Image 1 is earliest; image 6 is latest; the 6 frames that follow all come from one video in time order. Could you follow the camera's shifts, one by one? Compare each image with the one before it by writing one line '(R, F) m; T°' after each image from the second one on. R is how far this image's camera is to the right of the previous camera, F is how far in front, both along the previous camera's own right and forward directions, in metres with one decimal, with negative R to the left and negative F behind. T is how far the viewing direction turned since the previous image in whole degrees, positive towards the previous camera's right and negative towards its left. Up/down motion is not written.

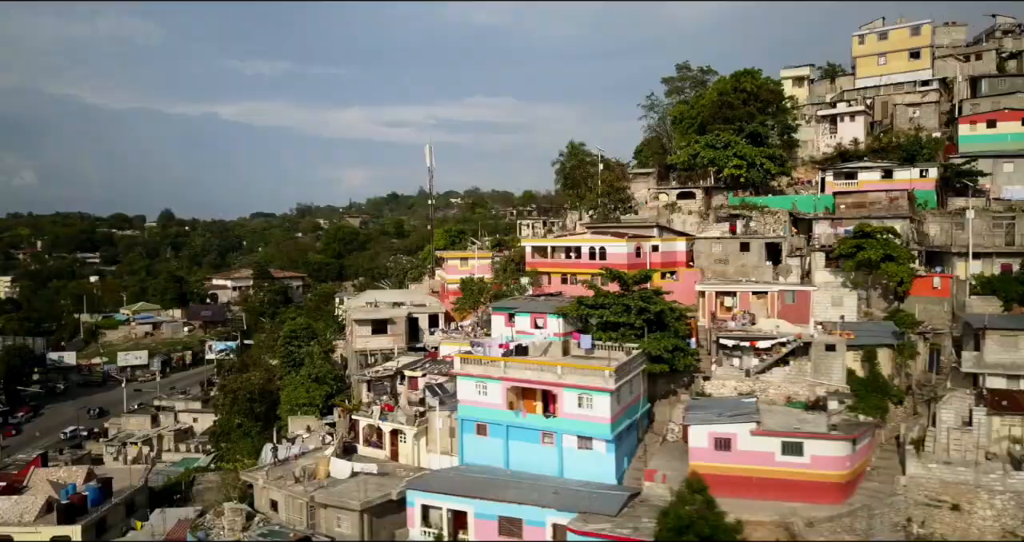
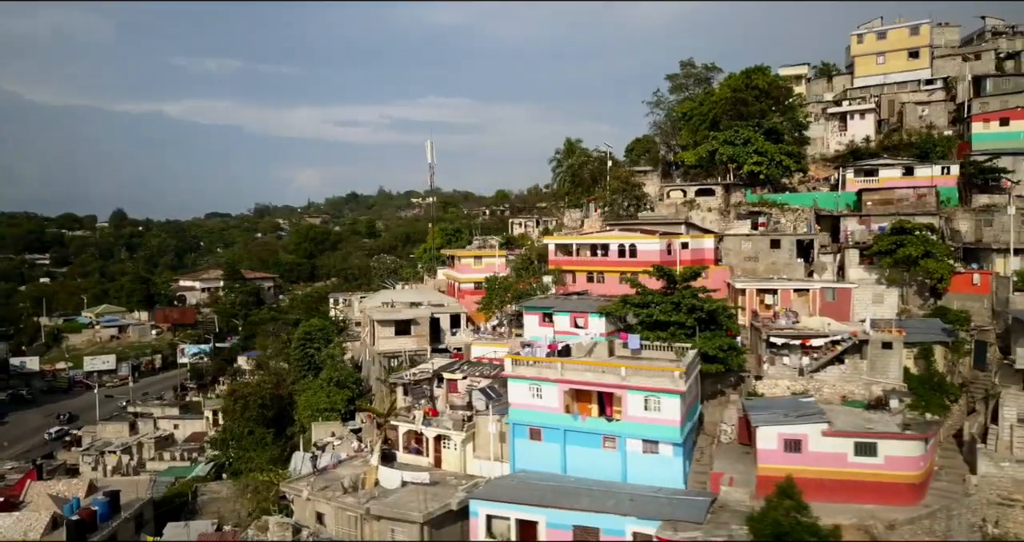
(-2.4, +0.9) m; +3°
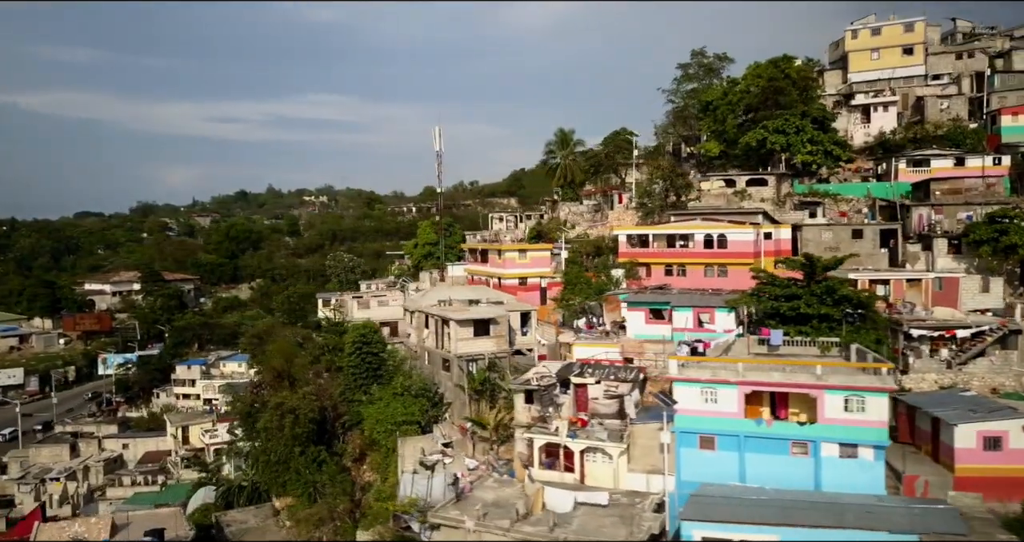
(-6.2, +2.7) m; +8°
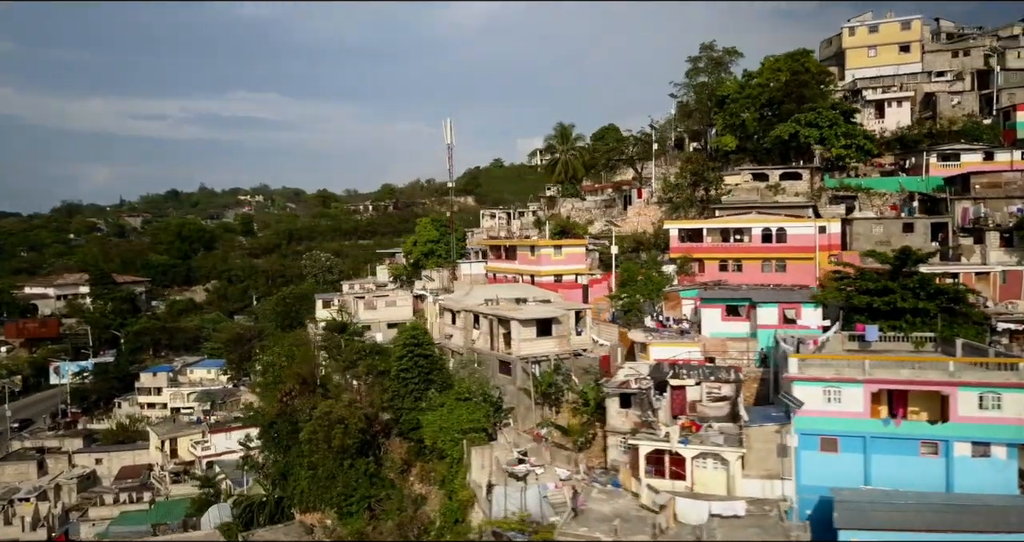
(-3.7, +1.5) m; +5°
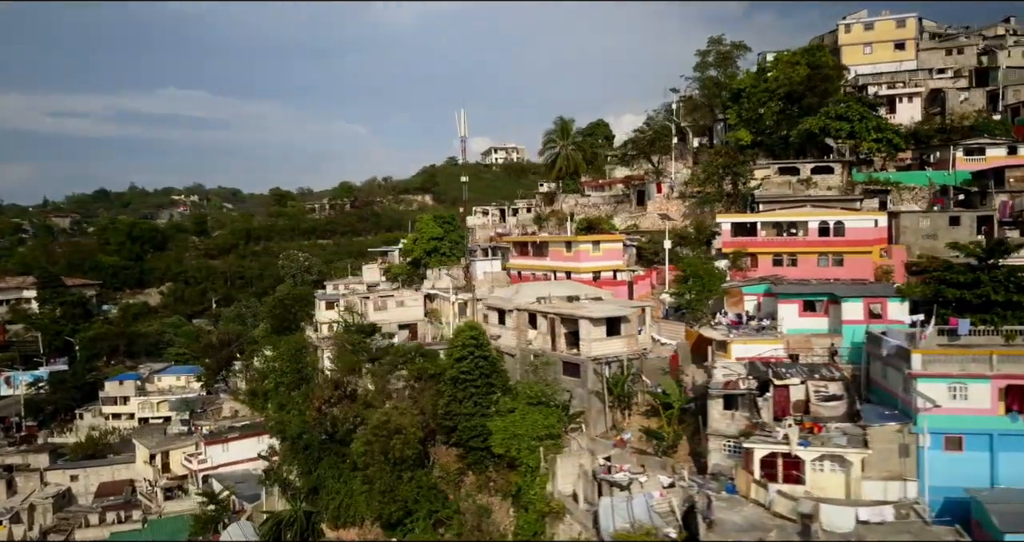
(-3.5, +1.4) m; +5°
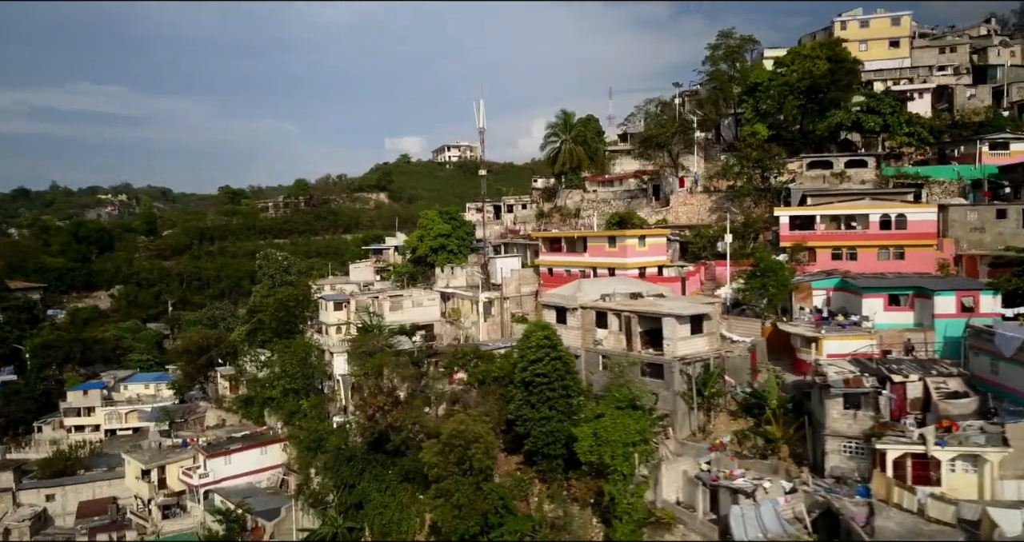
(-3.6, +1.4) m; +5°
